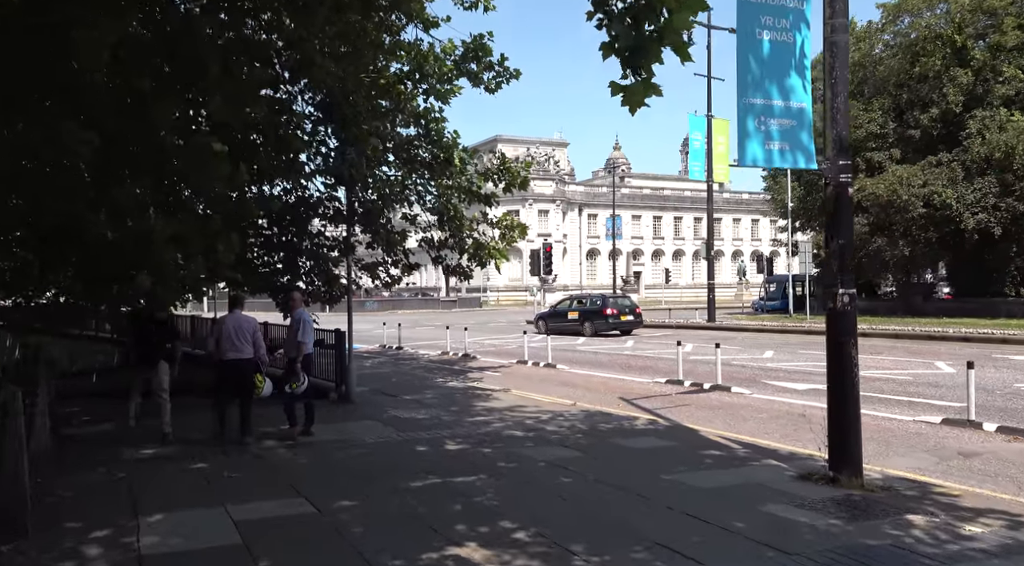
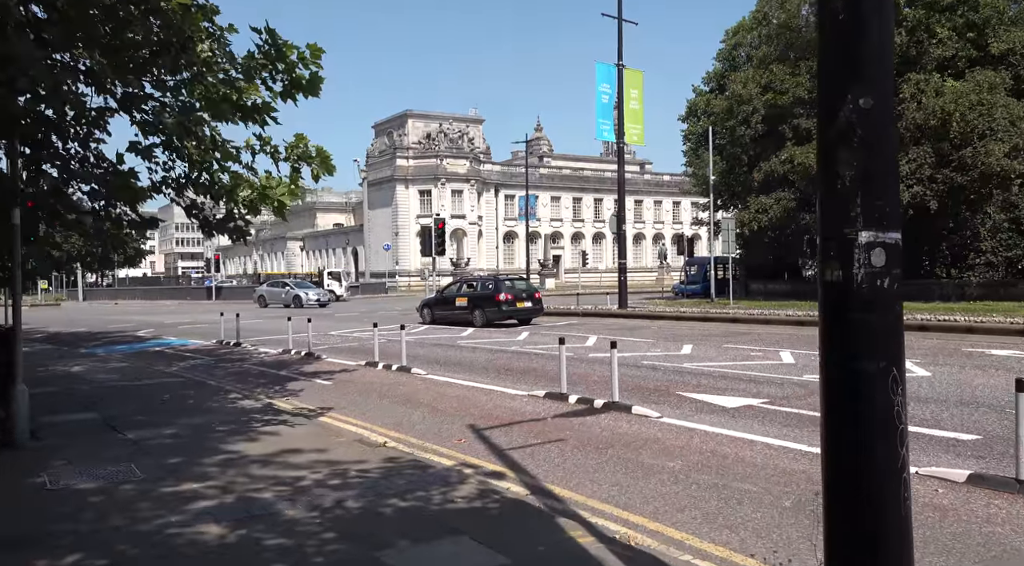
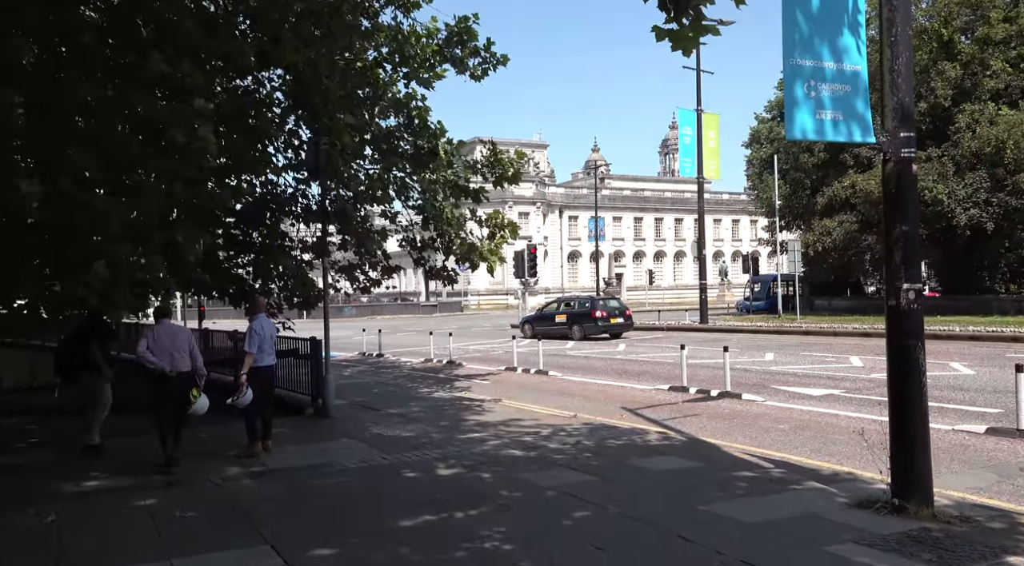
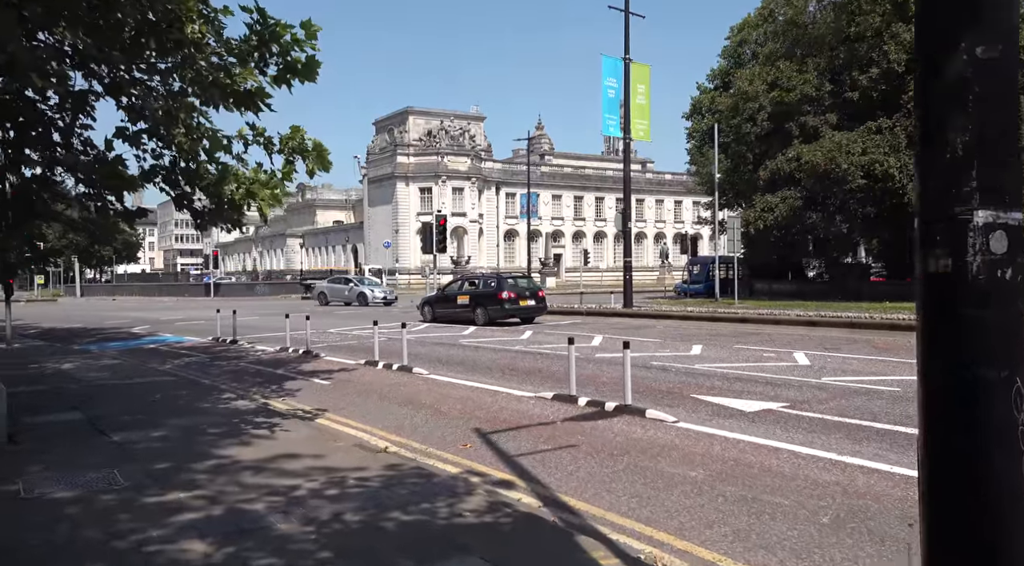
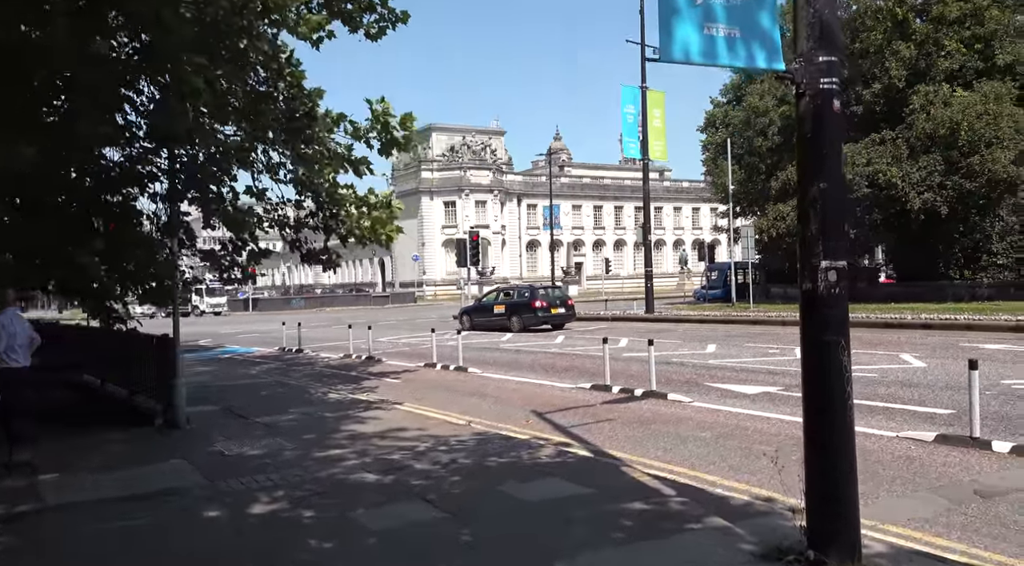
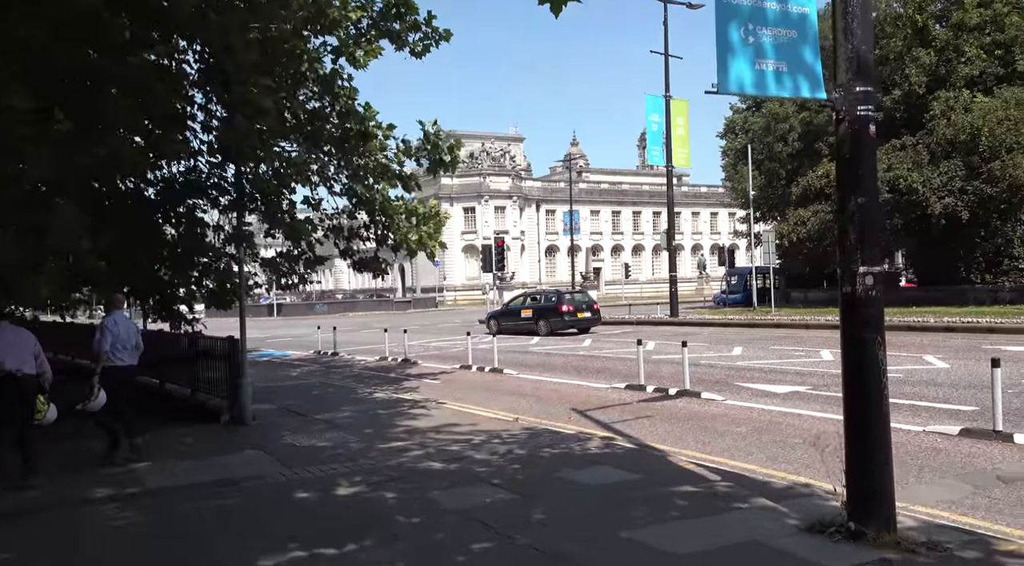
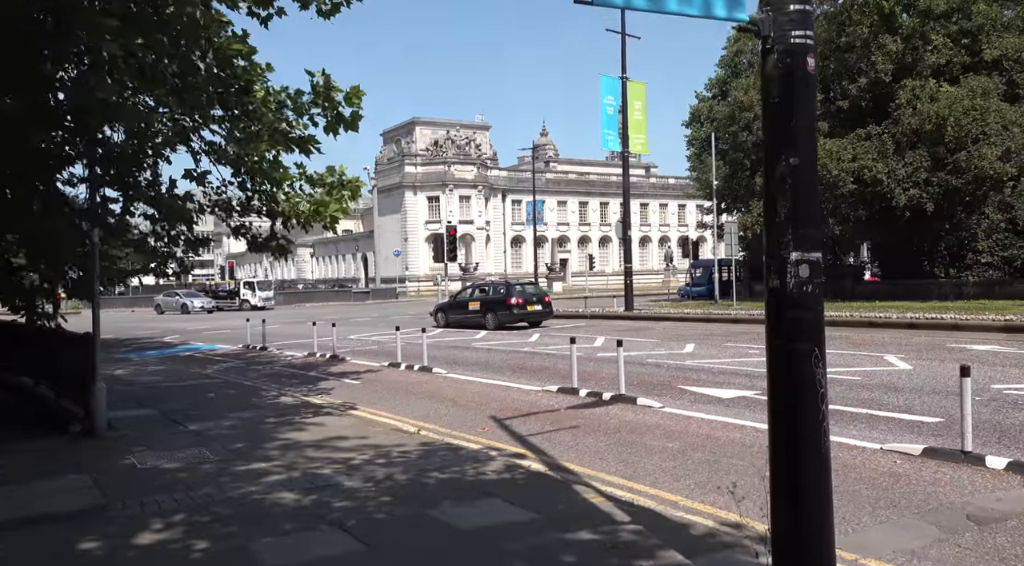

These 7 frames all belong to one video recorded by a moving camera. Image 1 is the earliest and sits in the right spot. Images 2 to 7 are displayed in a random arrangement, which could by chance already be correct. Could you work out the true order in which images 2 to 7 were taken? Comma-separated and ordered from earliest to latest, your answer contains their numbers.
3, 6, 5, 7, 2, 4
